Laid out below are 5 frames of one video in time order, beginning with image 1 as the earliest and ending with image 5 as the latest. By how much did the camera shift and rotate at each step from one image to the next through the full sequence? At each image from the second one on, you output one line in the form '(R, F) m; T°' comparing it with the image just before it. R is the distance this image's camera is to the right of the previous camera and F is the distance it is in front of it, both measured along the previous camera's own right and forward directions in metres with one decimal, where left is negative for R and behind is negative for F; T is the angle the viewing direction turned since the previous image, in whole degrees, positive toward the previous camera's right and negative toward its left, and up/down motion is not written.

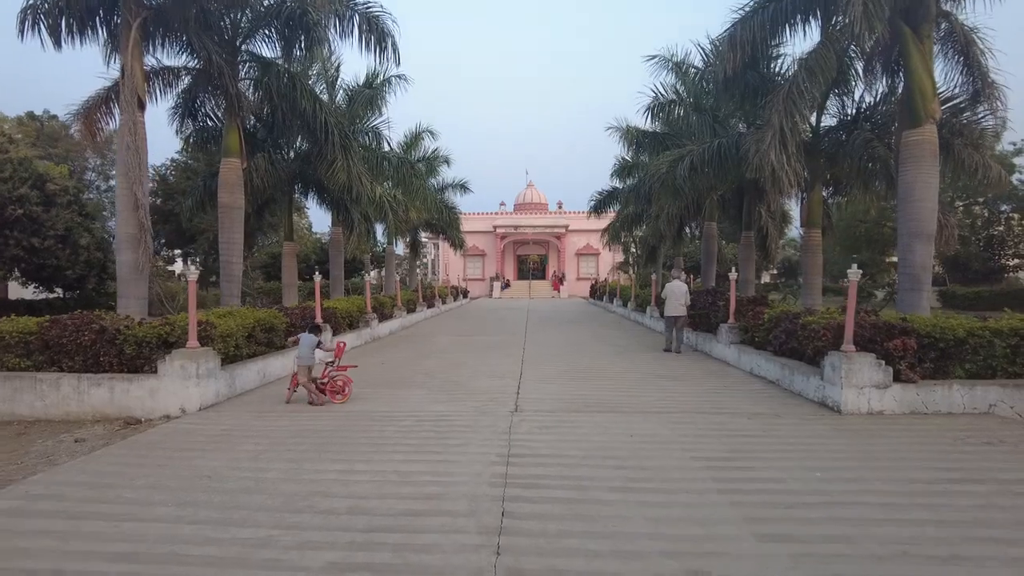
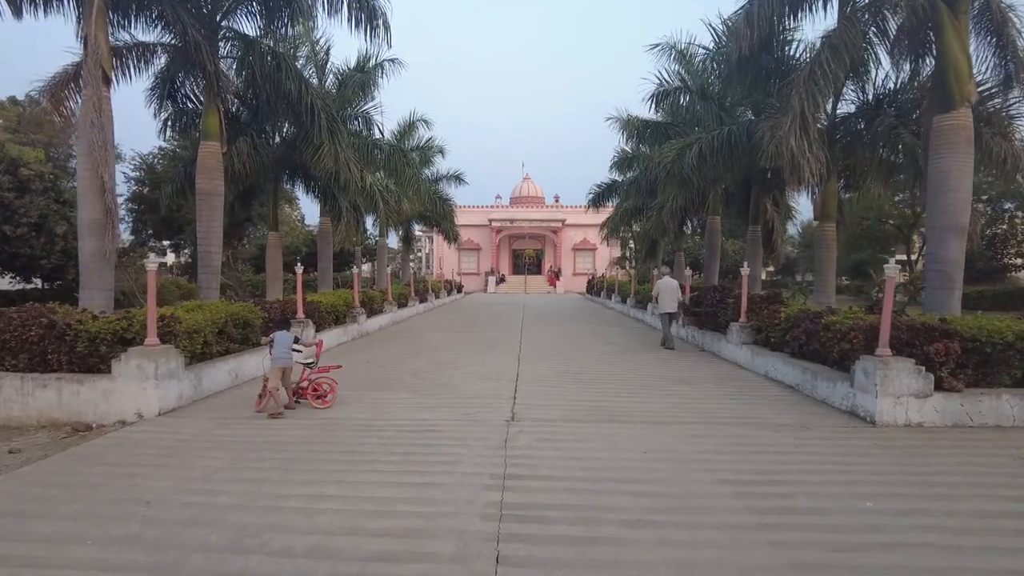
(0.0, +0.7) m; 0°
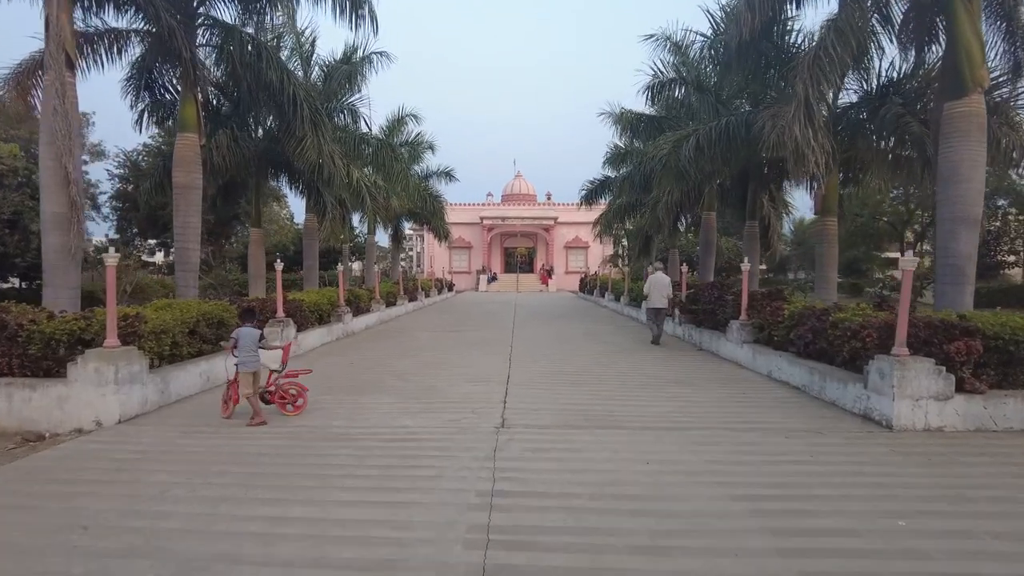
(0.0, +0.5) m; +1°
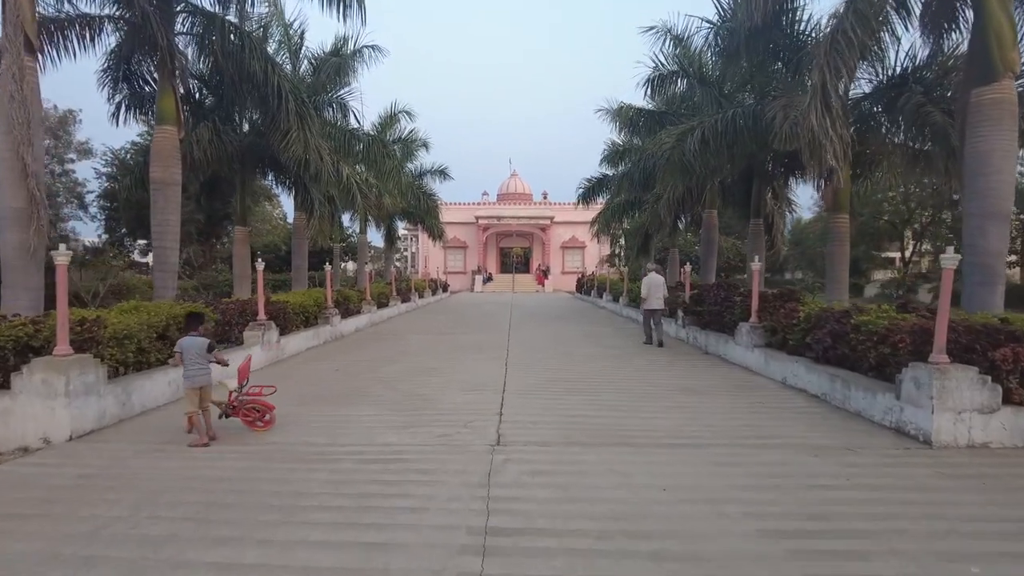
(0.0, +0.6) m; 0°
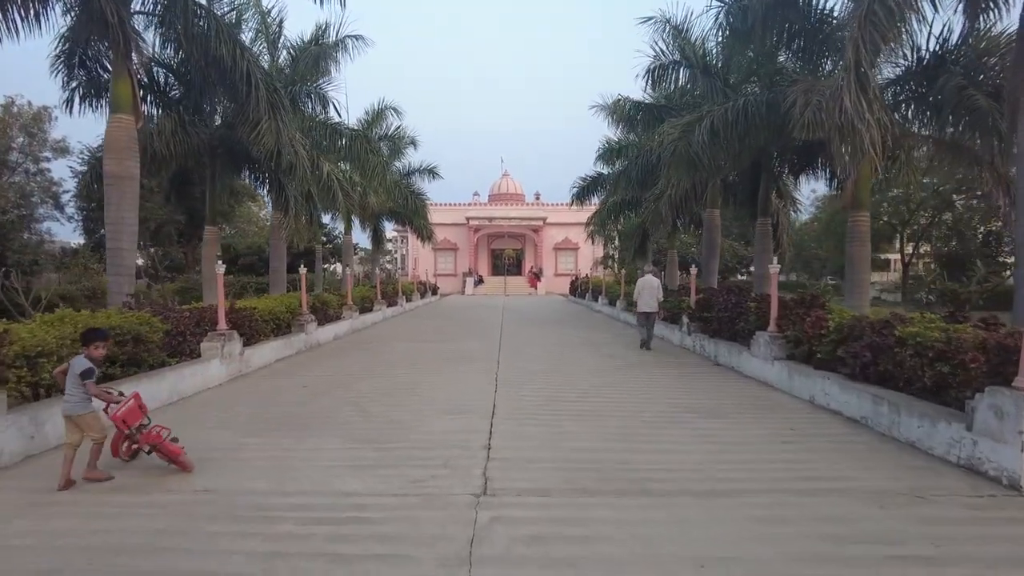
(0.0, +1.0) m; +1°
